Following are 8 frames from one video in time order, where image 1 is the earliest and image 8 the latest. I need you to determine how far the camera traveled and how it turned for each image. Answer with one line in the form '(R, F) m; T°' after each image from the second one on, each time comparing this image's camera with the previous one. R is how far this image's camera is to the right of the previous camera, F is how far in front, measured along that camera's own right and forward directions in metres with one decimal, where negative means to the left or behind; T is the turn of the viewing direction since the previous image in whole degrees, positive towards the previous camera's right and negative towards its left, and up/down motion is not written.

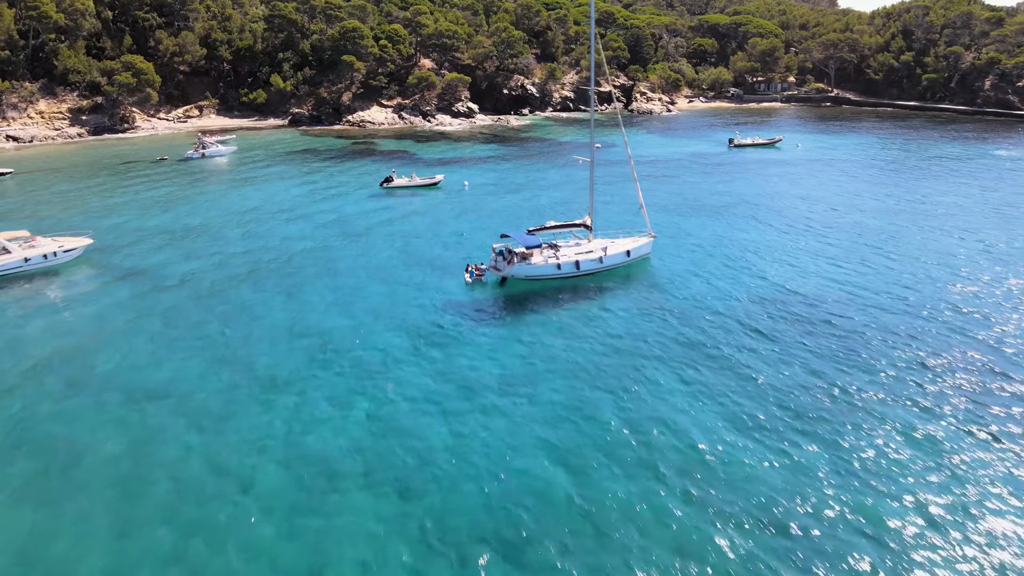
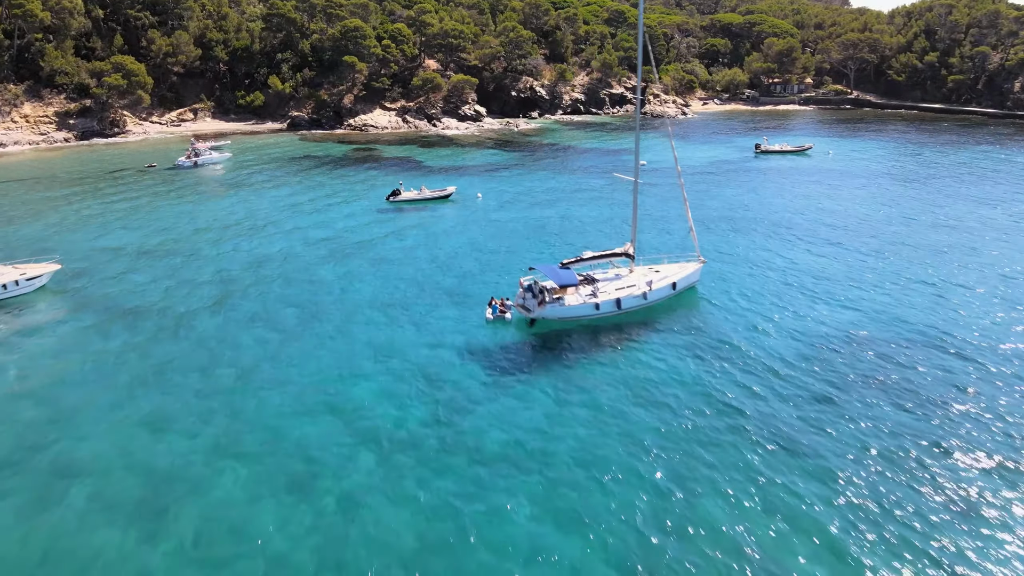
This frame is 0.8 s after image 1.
(-0.7, +3.4) m; 0°
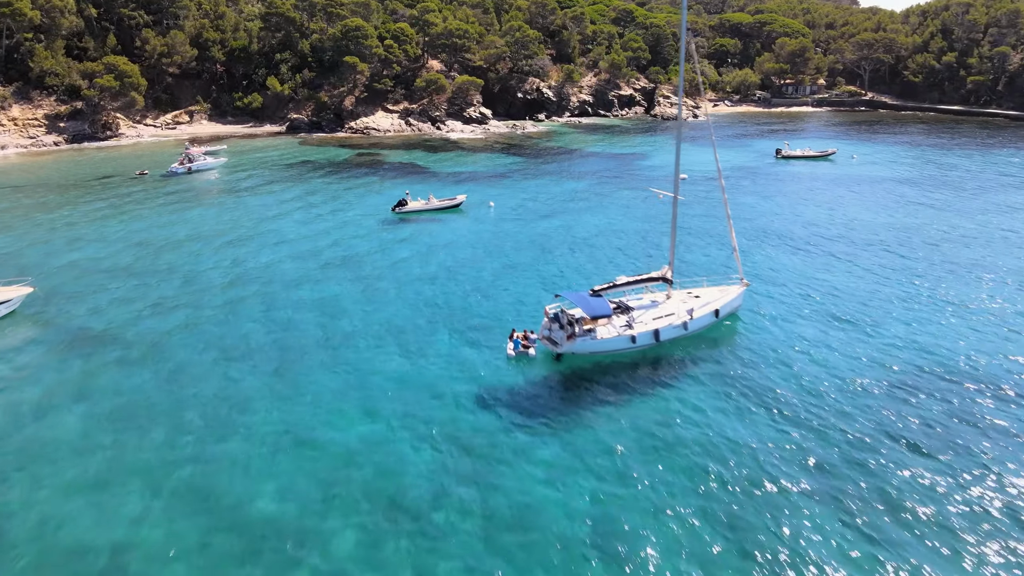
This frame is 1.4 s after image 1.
(-0.6, +2.4) m; 0°
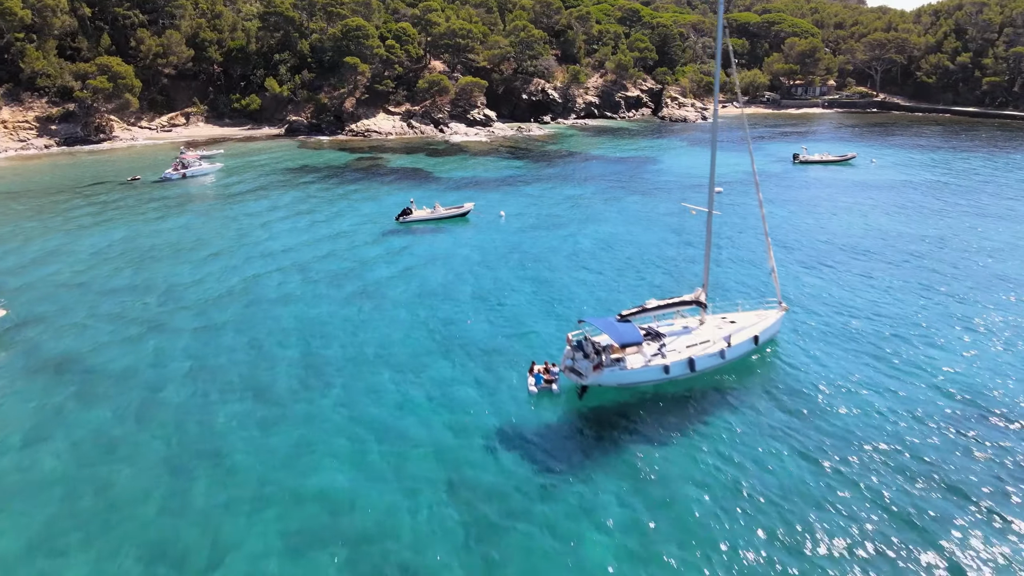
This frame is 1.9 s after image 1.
(-0.4, +1.9) m; 0°
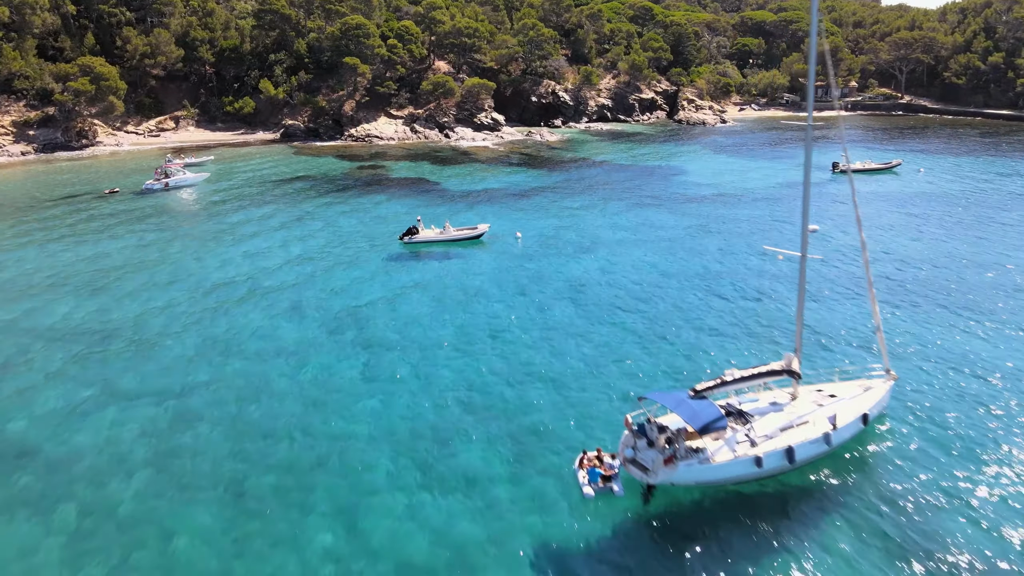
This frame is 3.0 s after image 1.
(-0.7, +4.0) m; 0°
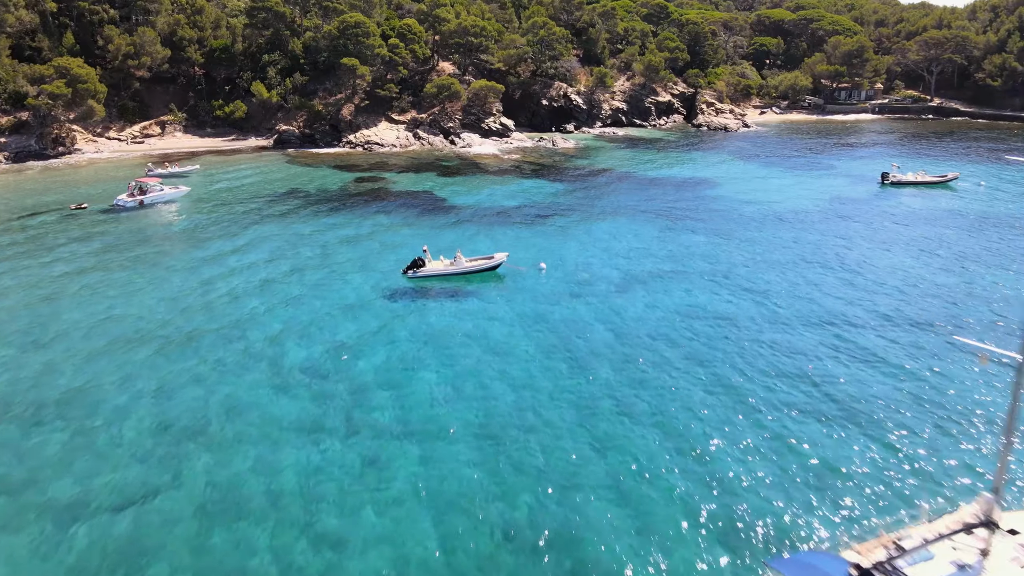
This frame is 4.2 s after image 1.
(-0.7, +4.4) m; 0°
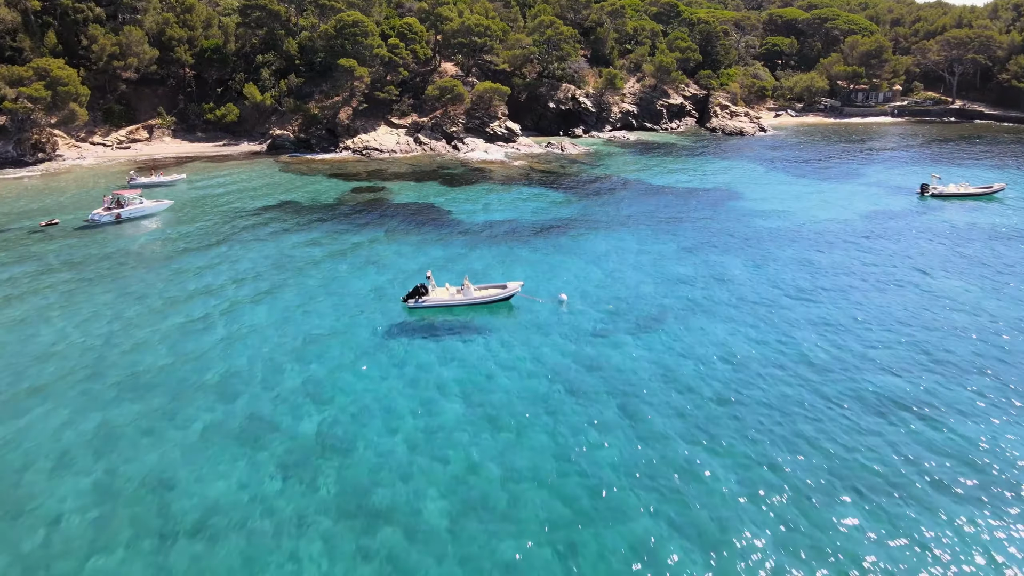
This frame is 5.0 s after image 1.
(-0.5, +3.1) m; 0°
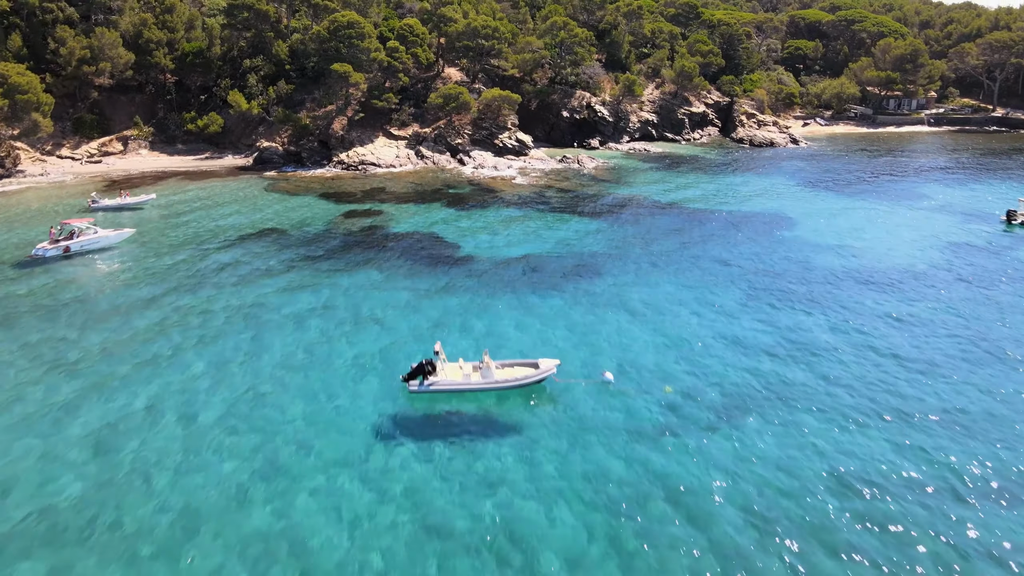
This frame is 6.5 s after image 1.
(-0.7, +5.4) m; 0°
